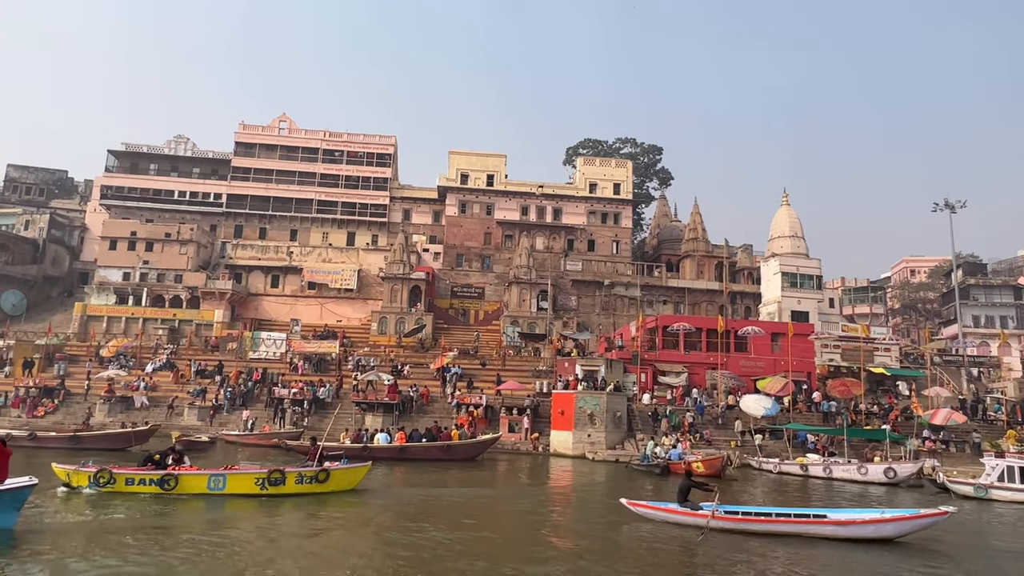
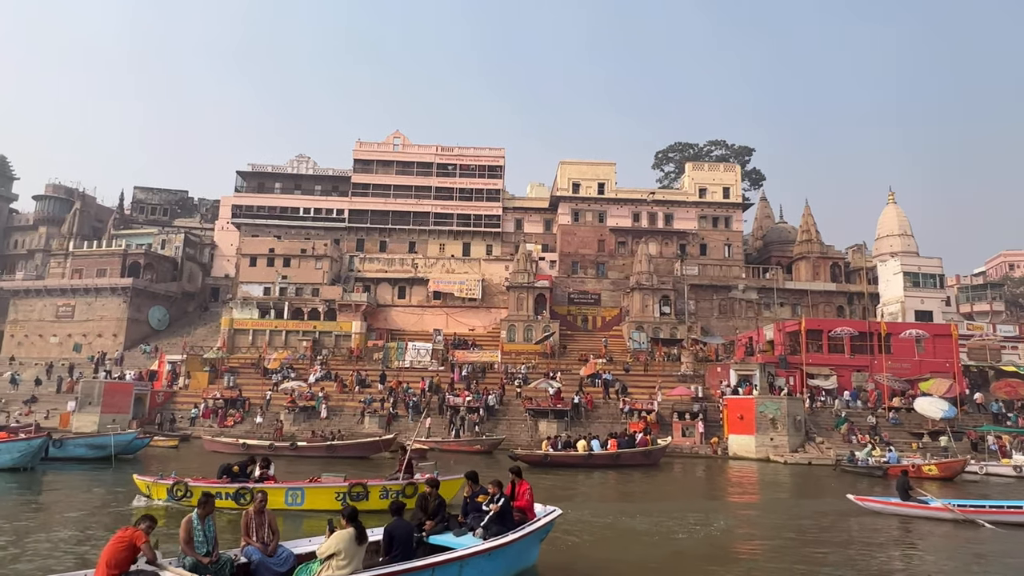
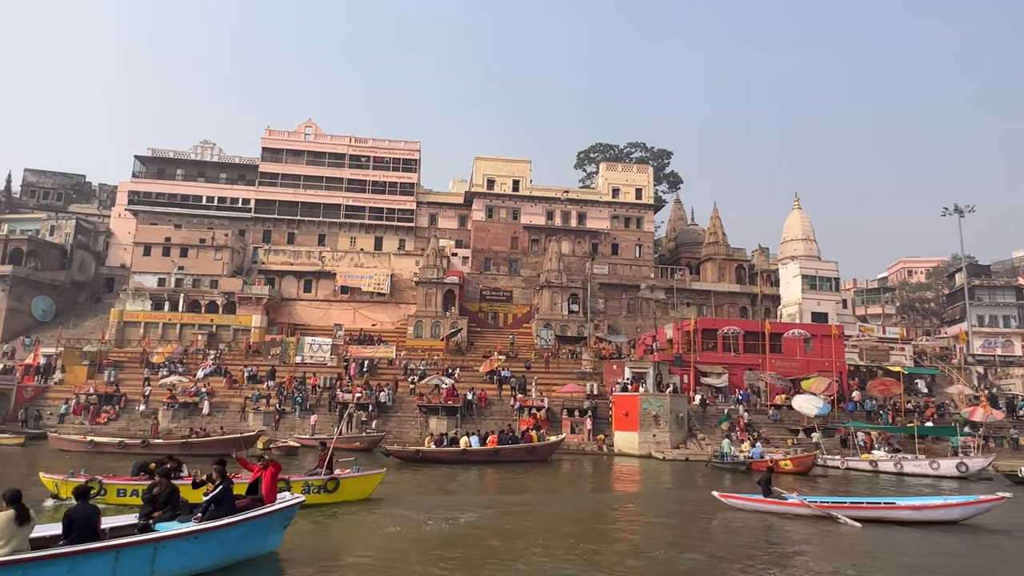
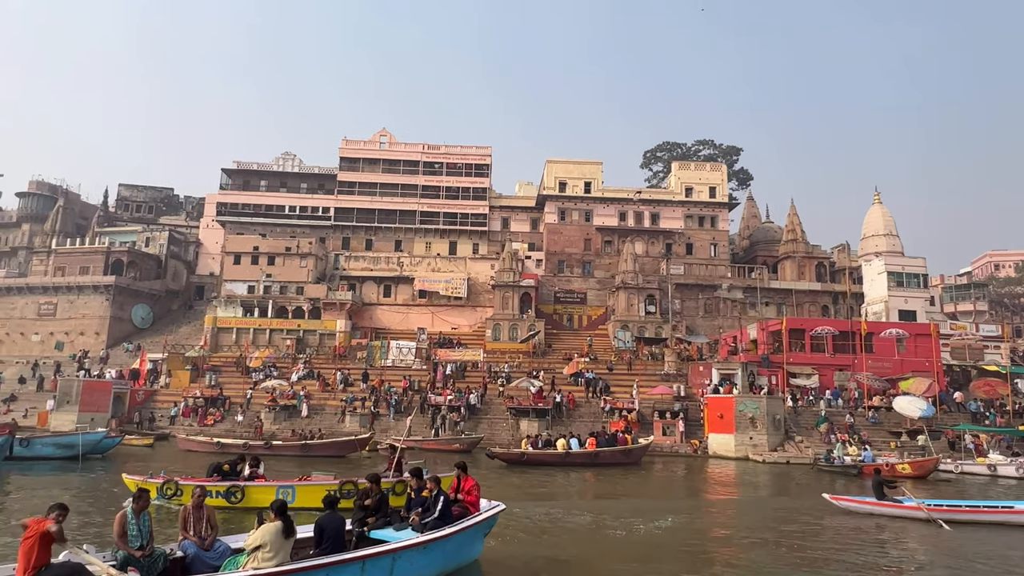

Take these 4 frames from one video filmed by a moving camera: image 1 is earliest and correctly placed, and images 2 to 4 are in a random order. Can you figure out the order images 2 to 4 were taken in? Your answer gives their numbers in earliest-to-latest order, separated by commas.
3, 4, 2
